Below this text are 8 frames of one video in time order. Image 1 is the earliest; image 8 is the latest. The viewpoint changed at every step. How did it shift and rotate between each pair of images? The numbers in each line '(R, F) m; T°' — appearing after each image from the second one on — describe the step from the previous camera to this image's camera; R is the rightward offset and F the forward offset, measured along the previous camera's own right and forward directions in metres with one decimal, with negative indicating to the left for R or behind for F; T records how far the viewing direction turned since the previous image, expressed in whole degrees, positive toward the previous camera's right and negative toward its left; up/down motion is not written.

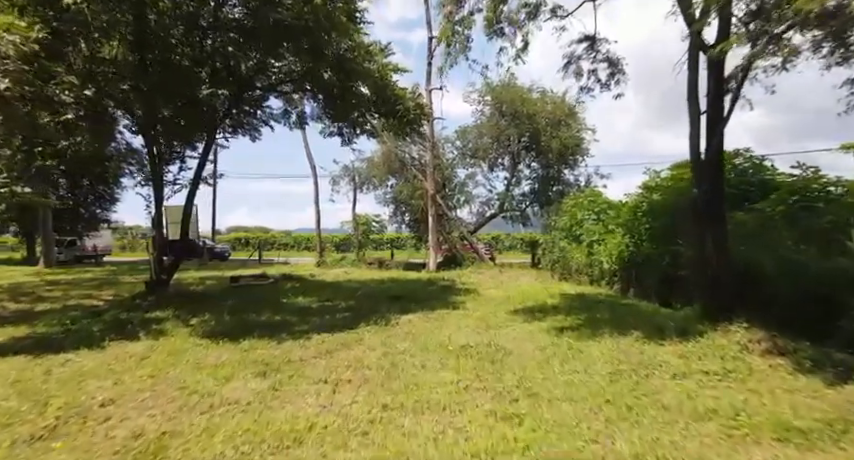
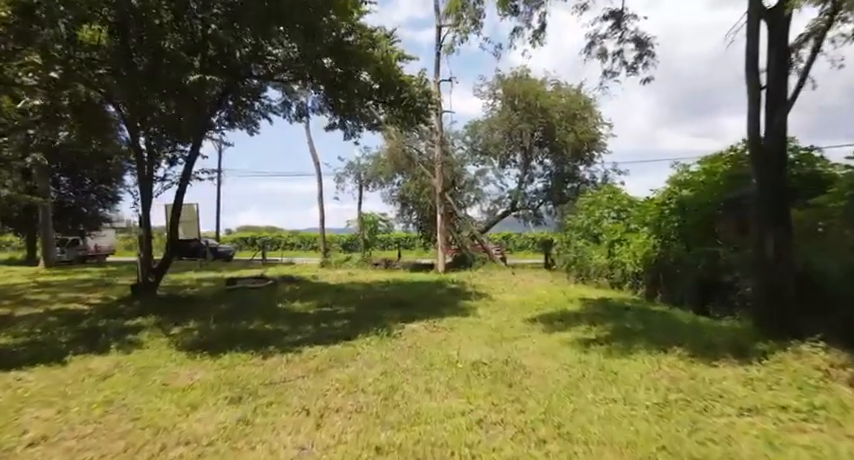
(0.0, +0.7) m; -1°
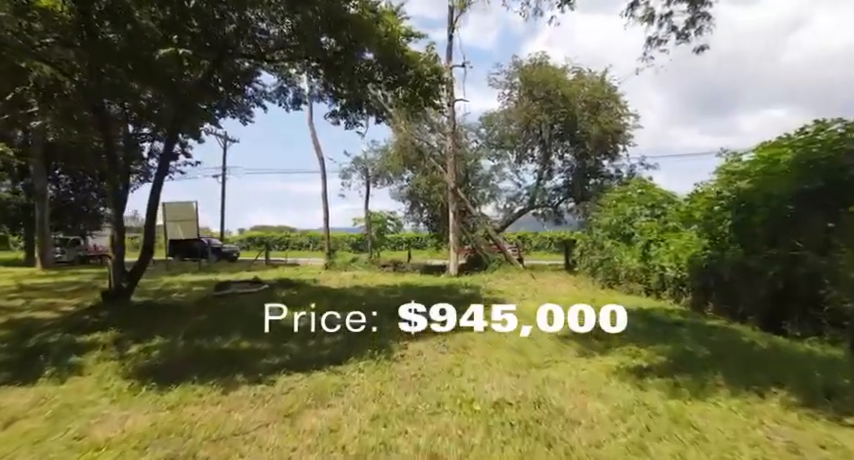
(+0.1, +1.2) m; -2°
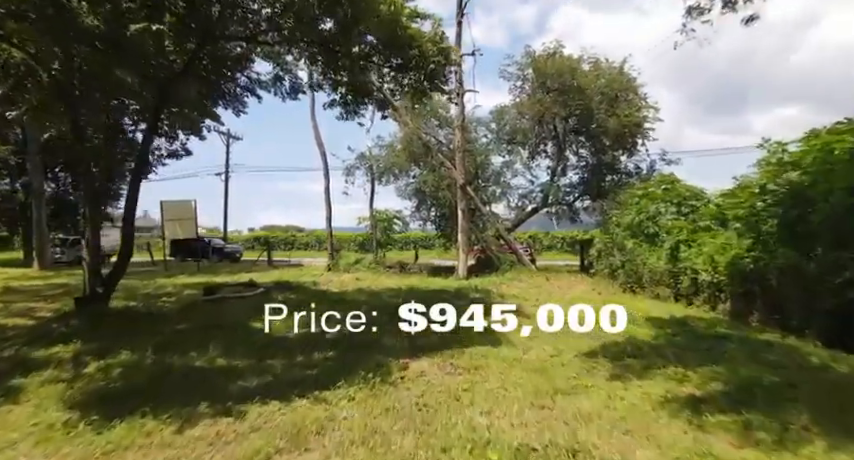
(0.0, +0.8) m; -1°
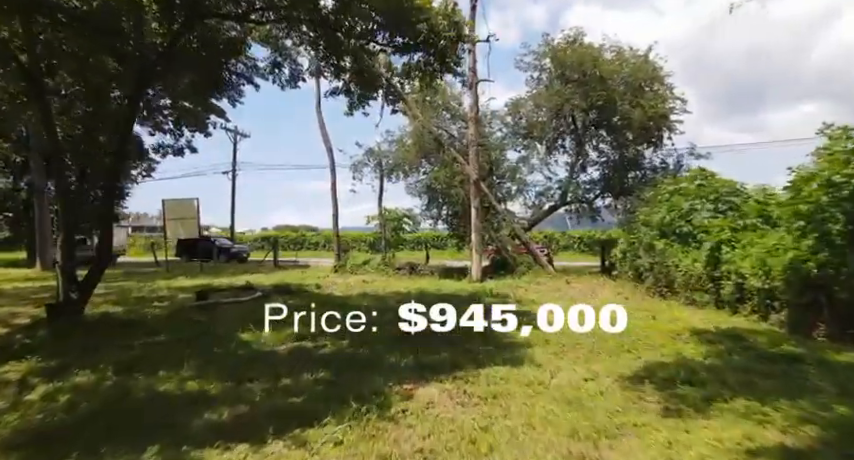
(0.0, +0.8) m; -2°
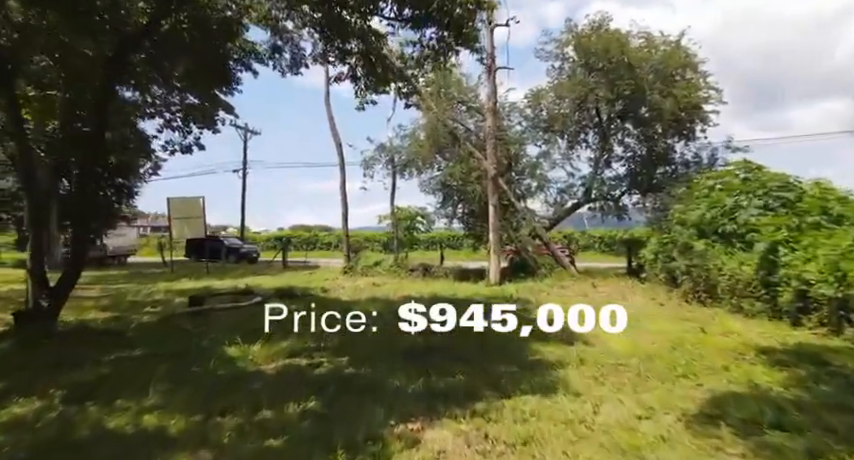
(0.0, +0.8) m; -2°
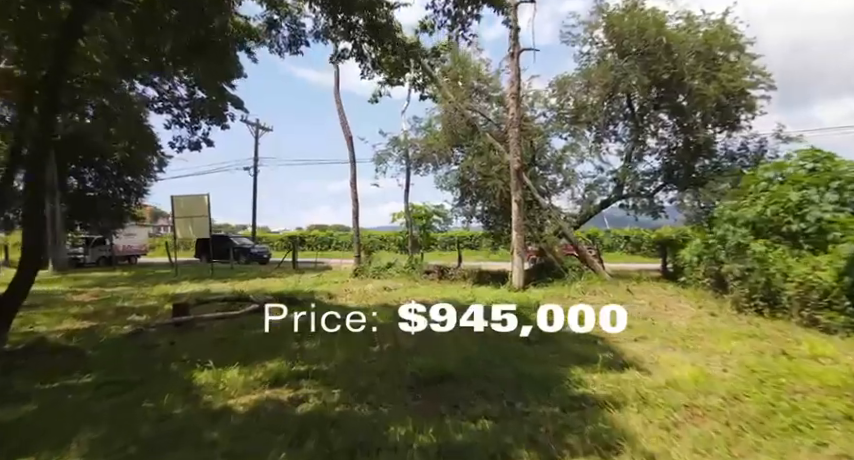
(0.0, +1.0) m; -2°
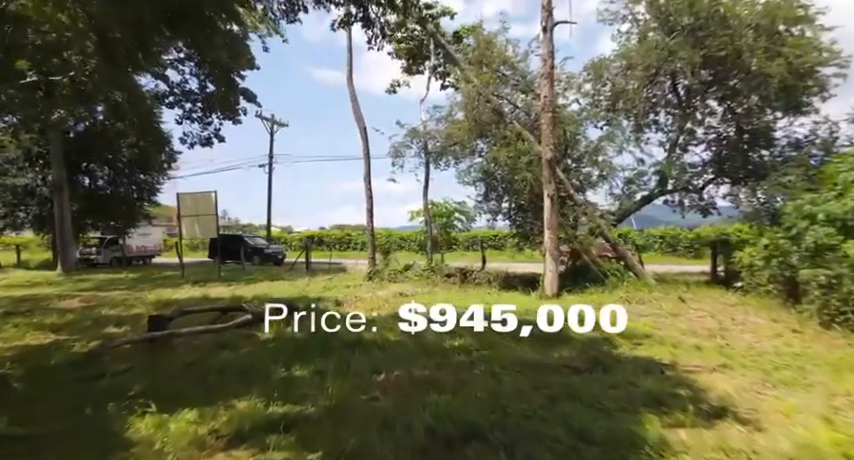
(0.0, +1.2) m; -3°
